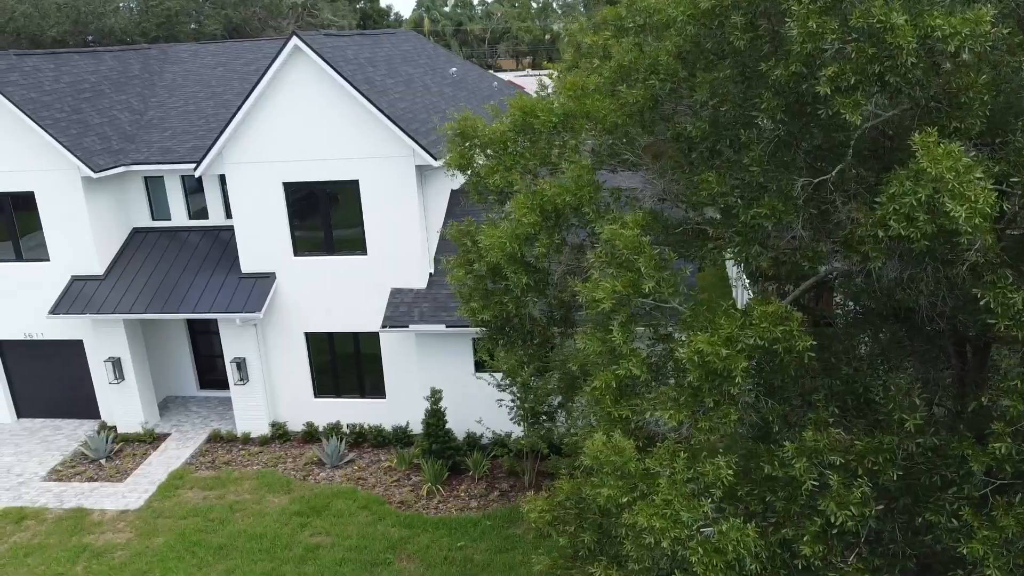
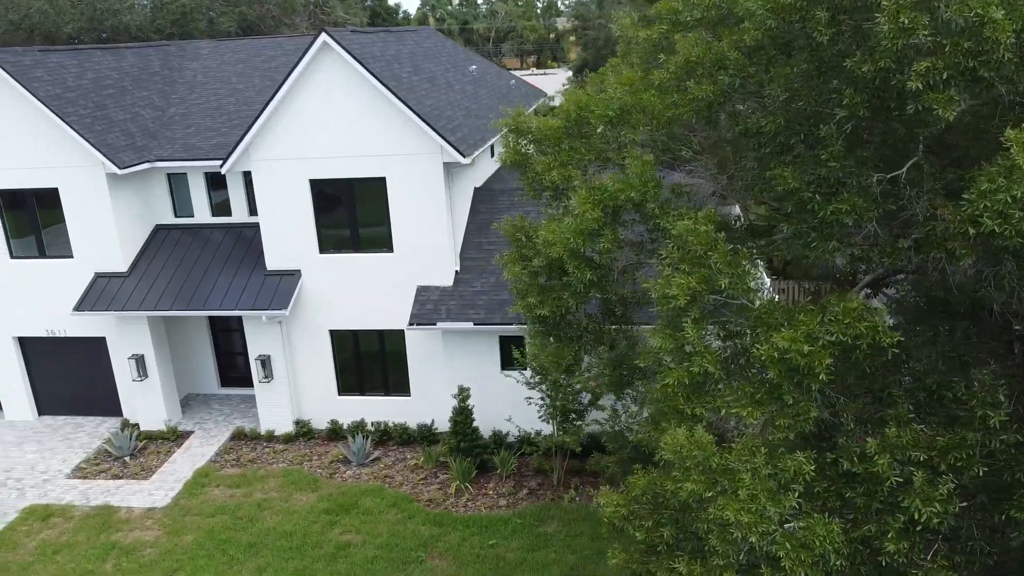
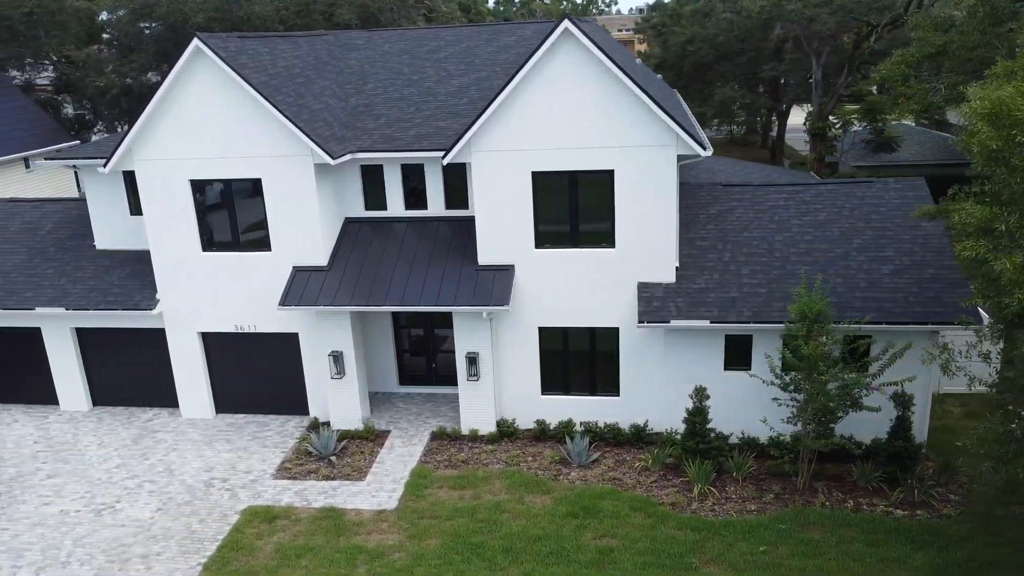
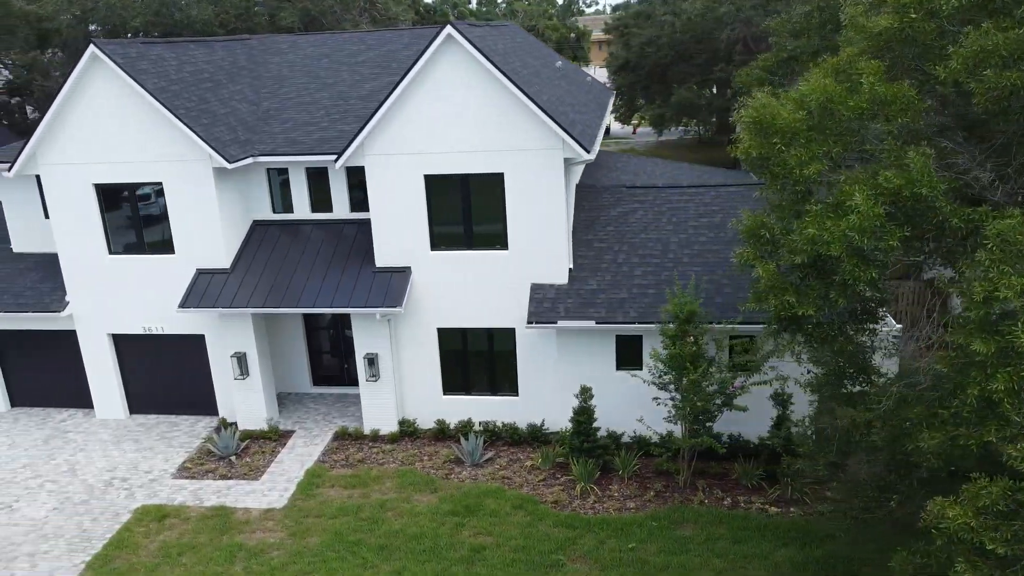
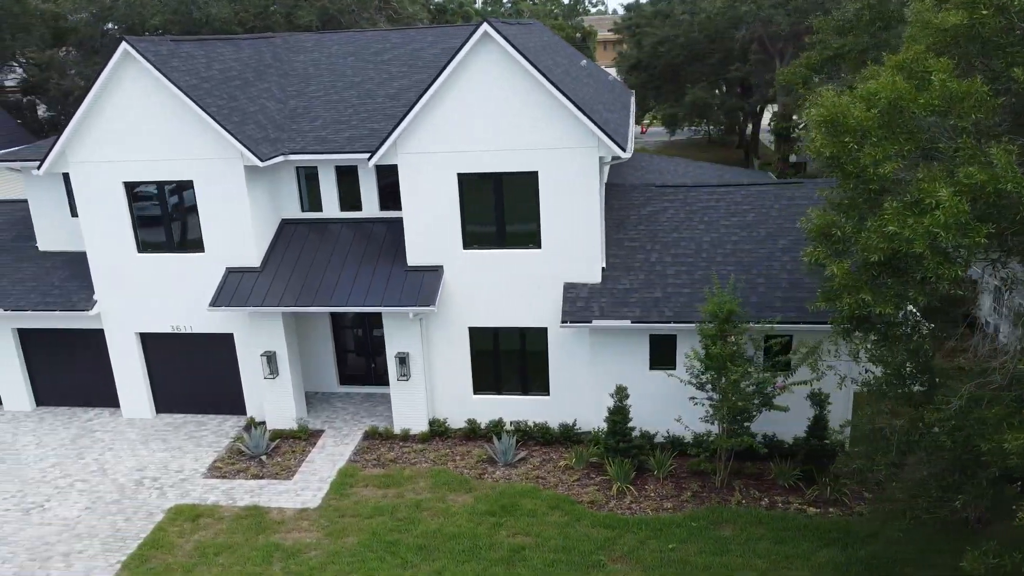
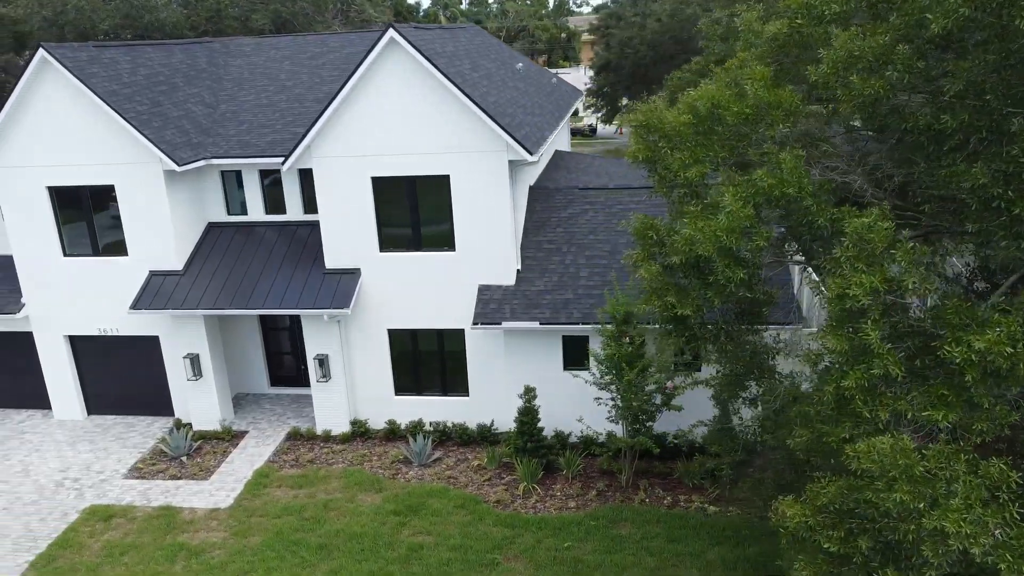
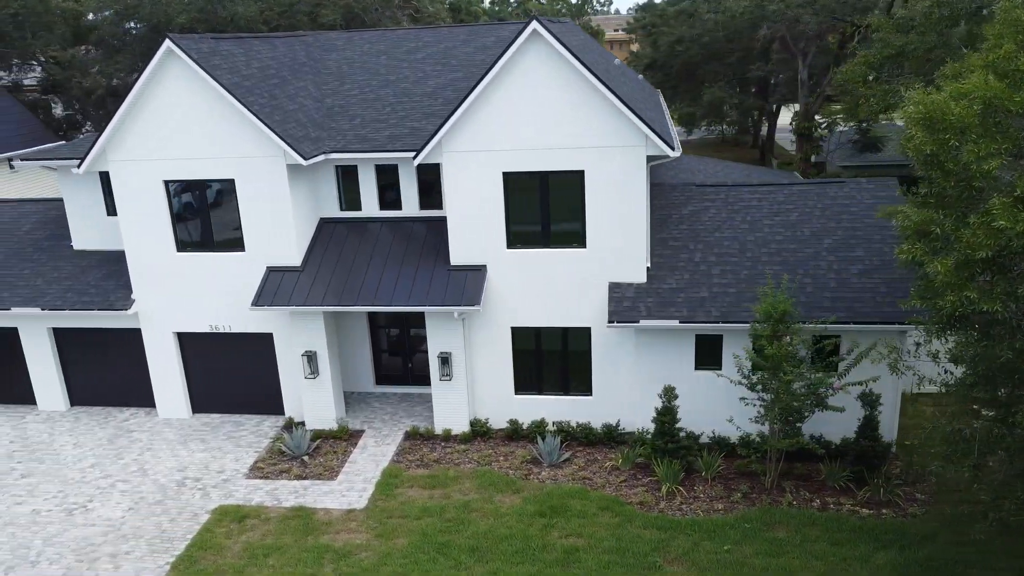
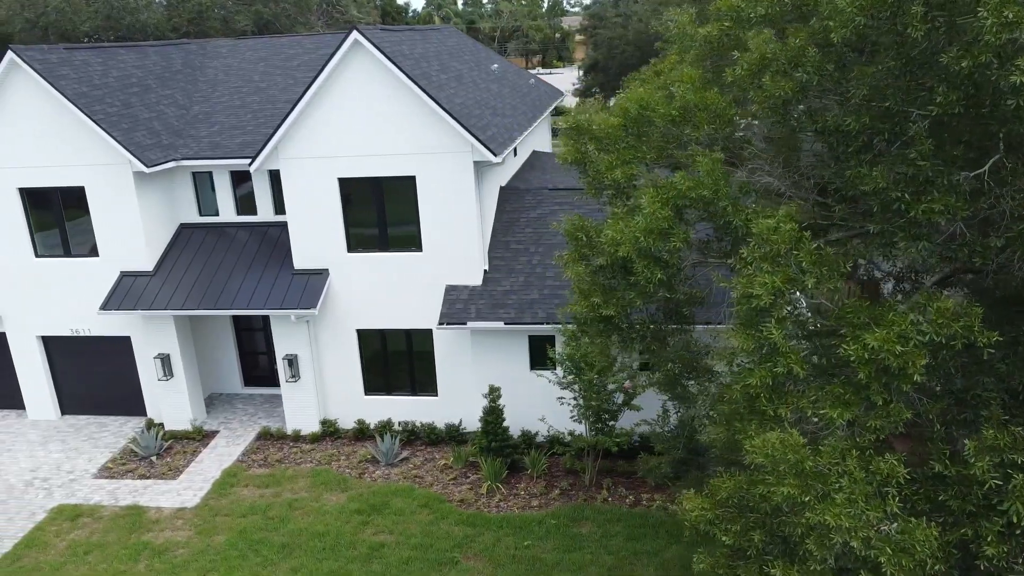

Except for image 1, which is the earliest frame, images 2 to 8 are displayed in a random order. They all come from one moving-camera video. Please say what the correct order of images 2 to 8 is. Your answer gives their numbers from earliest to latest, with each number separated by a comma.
2, 8, 6, 4, 5, 7, 3
